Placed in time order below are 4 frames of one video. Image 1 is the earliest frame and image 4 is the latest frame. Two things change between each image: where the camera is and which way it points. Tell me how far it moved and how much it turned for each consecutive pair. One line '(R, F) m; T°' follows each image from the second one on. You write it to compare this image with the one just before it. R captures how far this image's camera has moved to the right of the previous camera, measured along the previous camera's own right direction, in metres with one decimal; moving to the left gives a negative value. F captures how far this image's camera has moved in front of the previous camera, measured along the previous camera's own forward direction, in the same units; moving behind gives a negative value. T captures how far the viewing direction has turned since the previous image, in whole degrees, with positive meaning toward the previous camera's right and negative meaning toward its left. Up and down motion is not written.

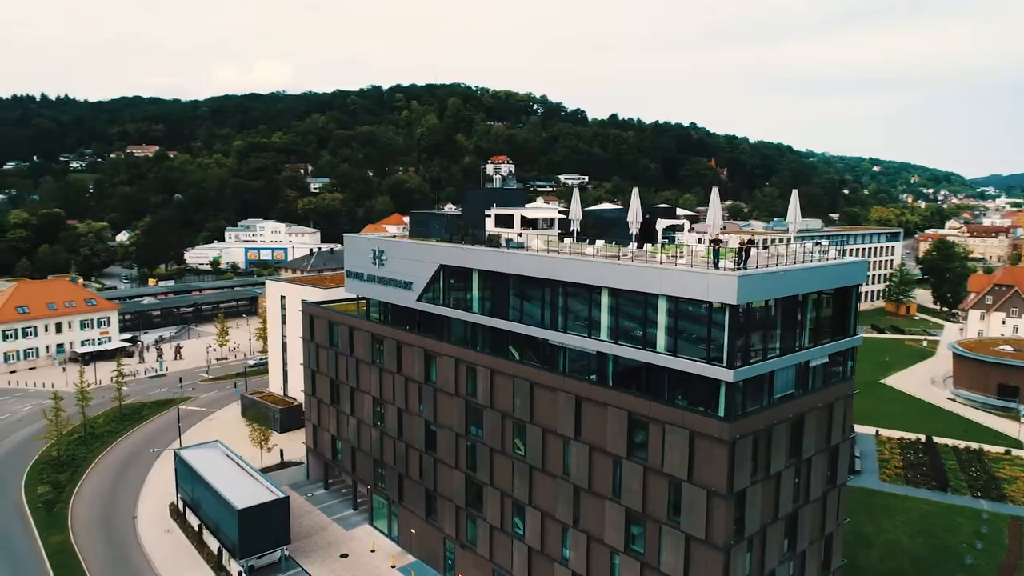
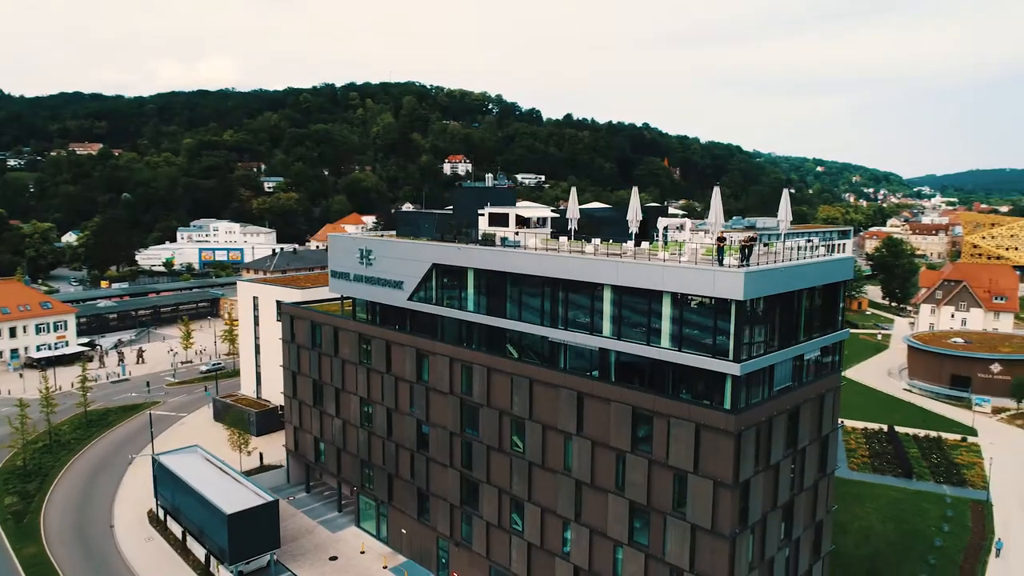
(-1.8, -0.2) m; +4°
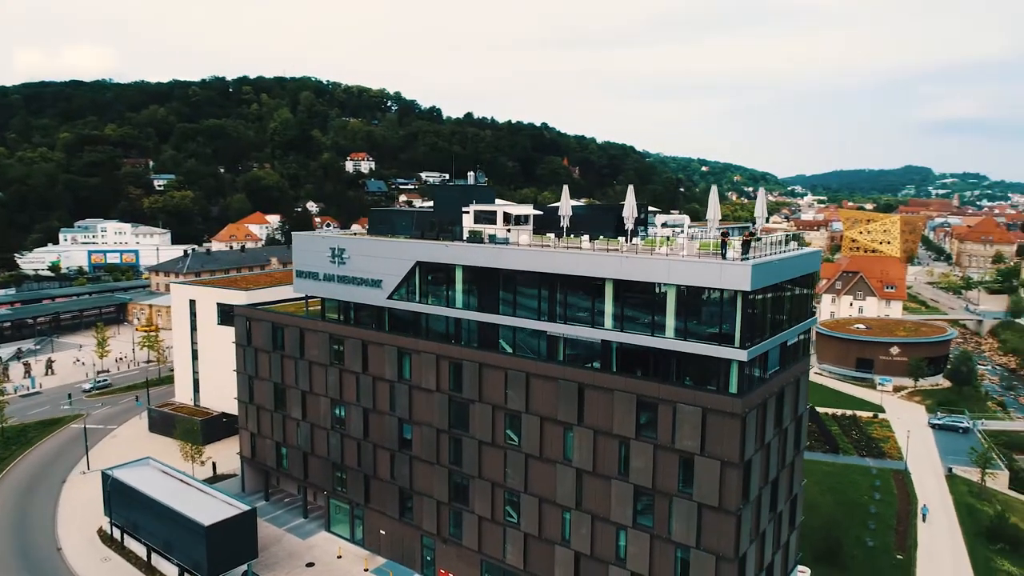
(-4.0, -0.2) m; +8°
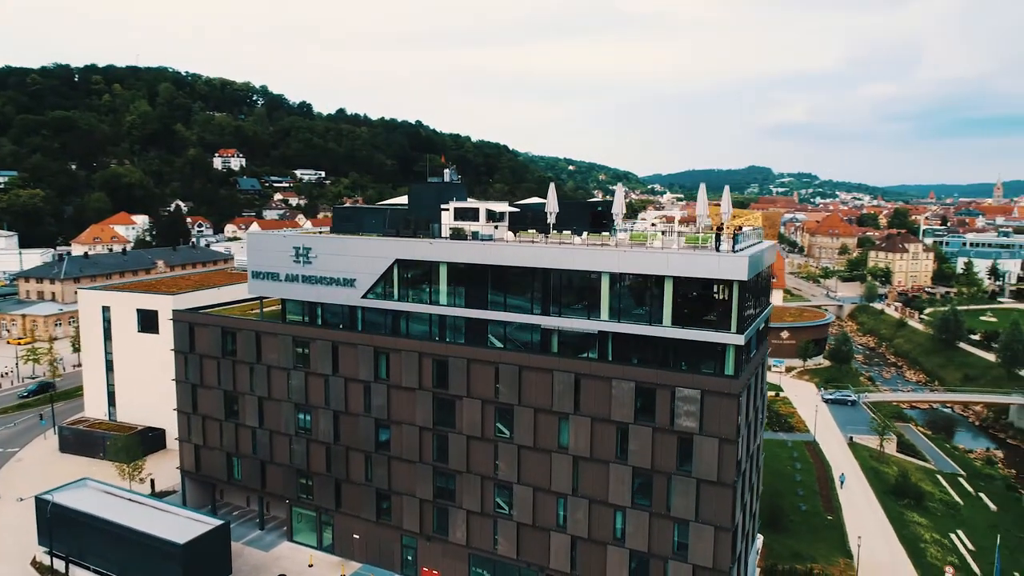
(-5.0, -0.1) m; +10°
